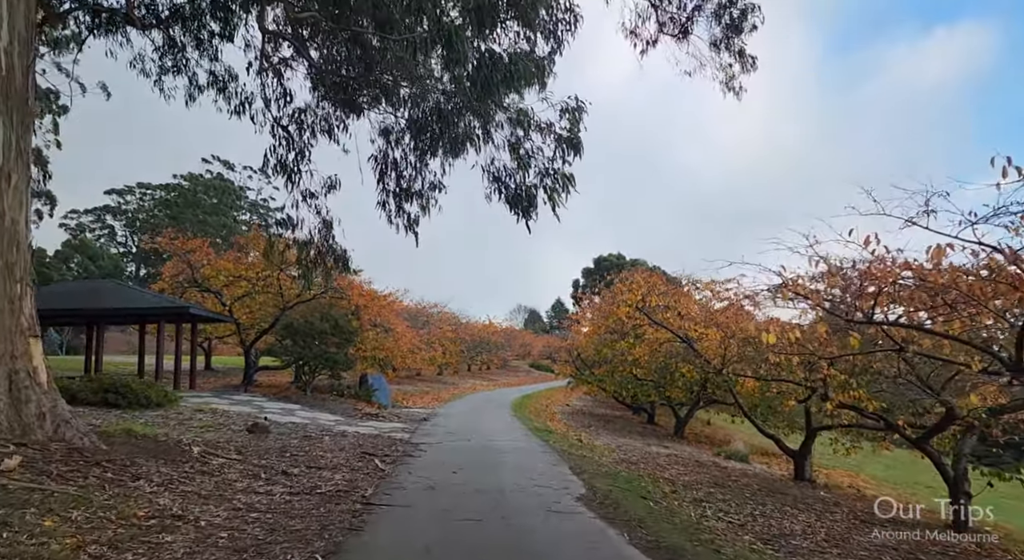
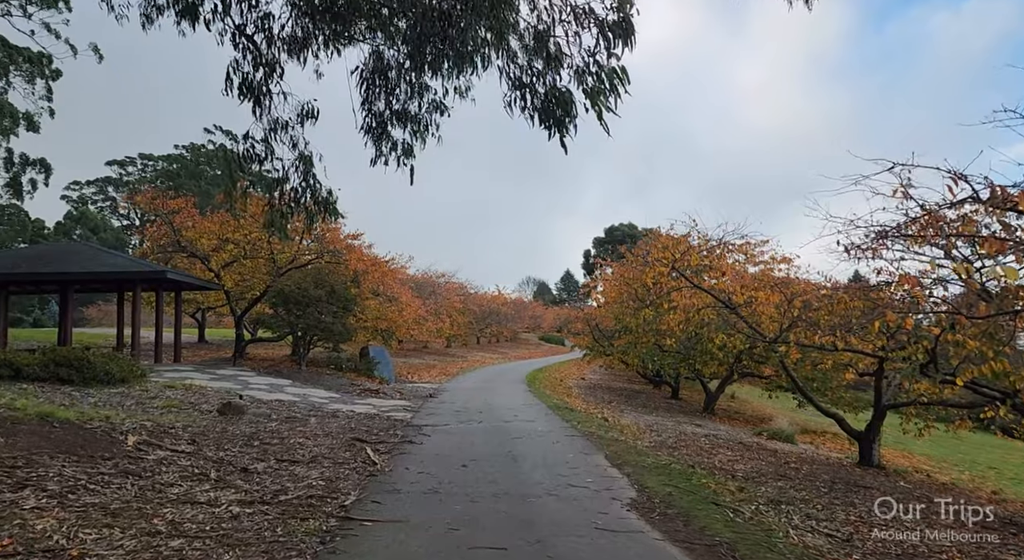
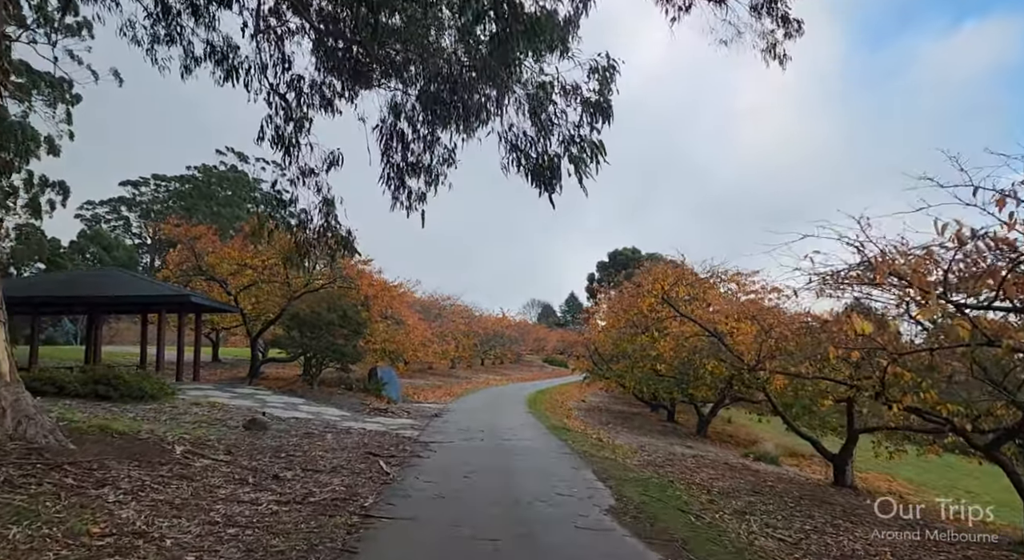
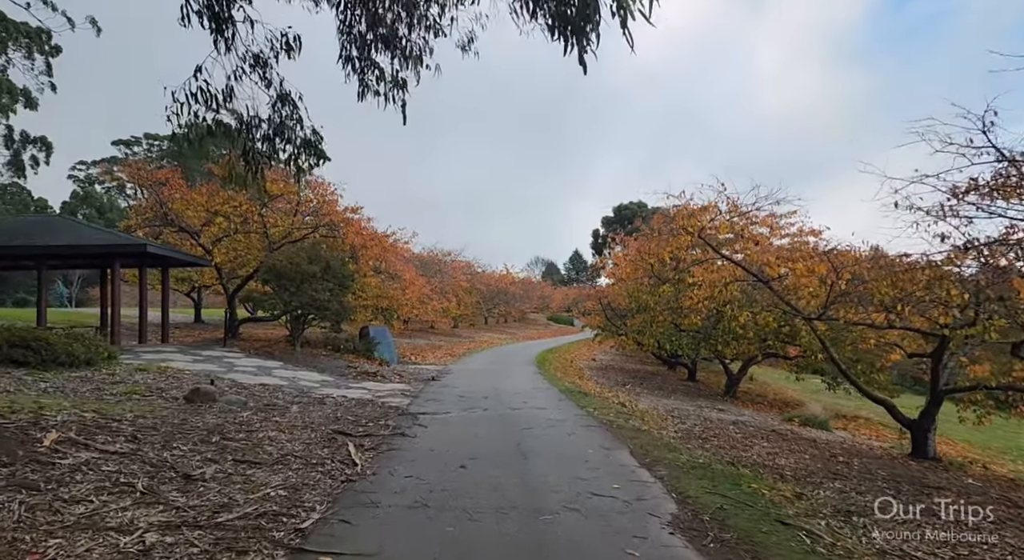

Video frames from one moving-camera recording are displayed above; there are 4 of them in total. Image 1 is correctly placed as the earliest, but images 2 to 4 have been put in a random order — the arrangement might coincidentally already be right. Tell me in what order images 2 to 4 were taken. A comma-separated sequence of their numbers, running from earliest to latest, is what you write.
3, 2, 4
